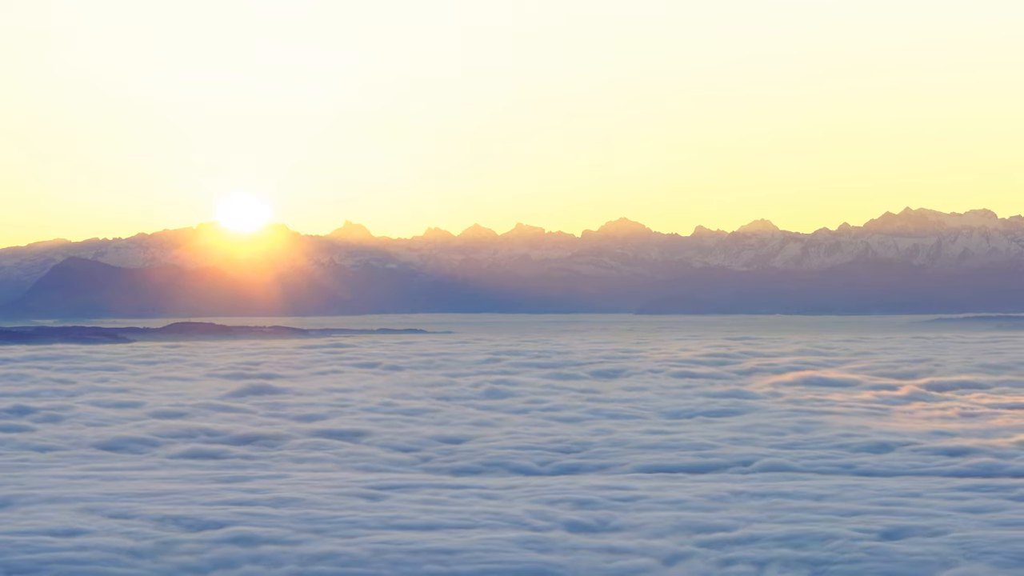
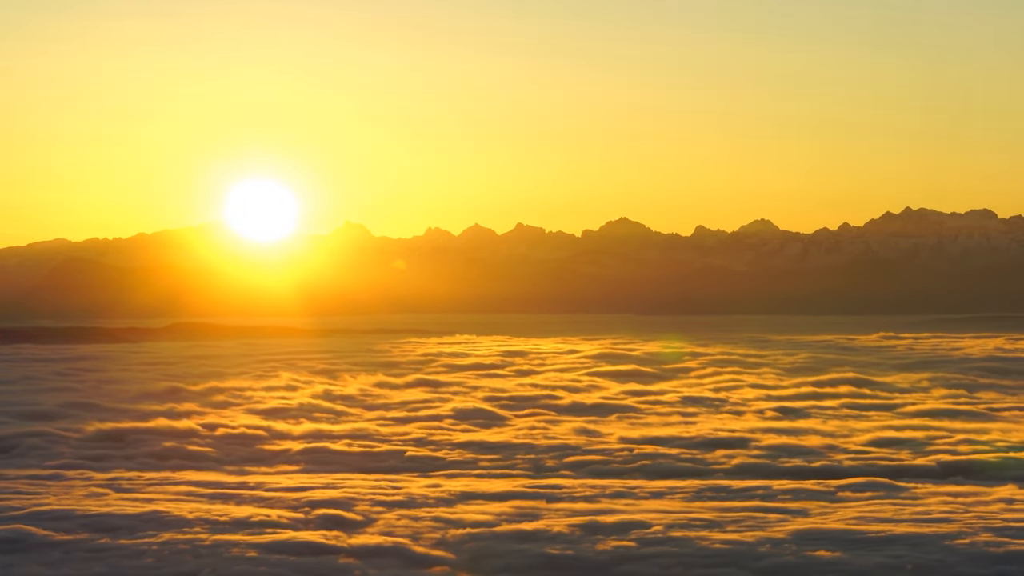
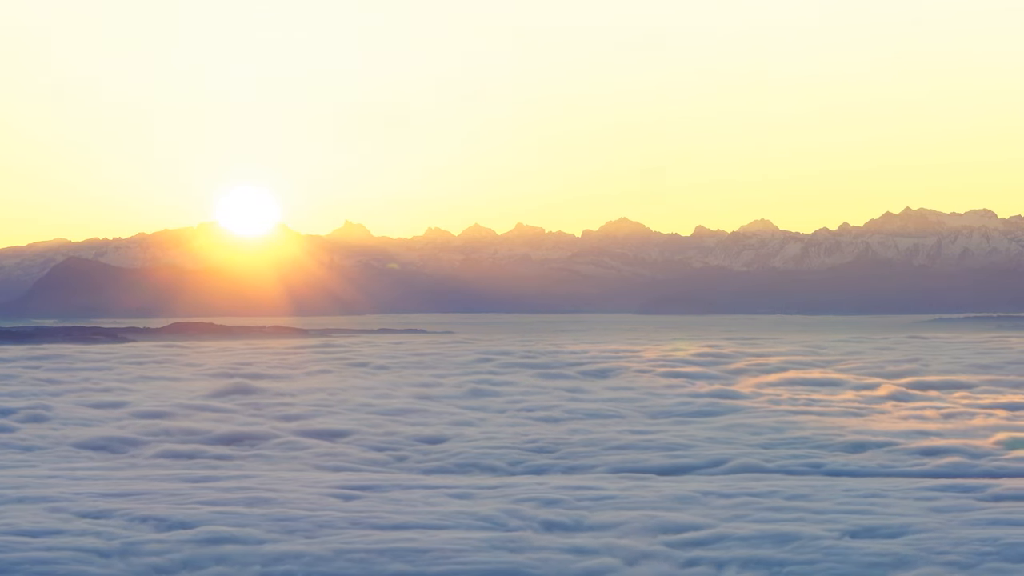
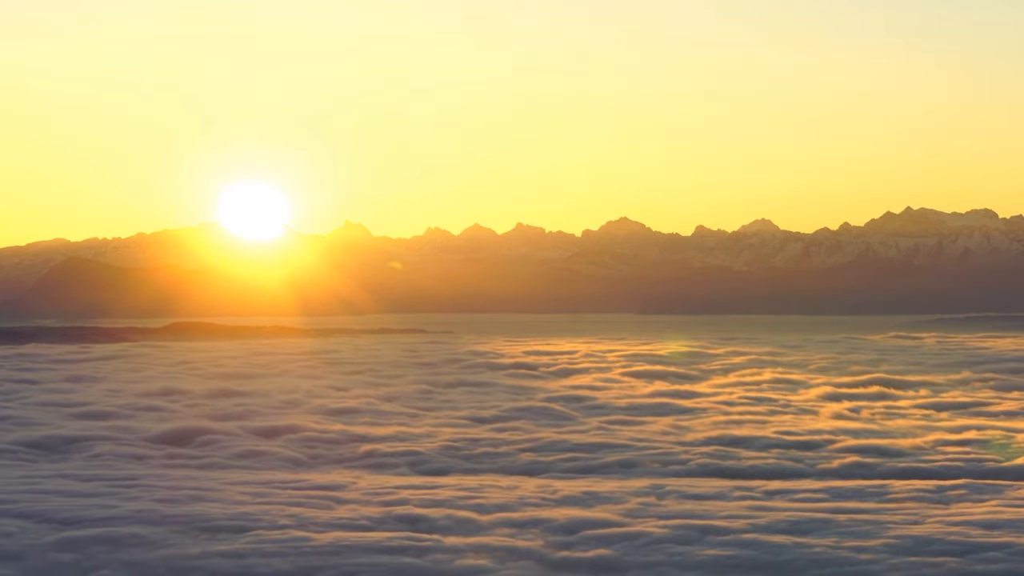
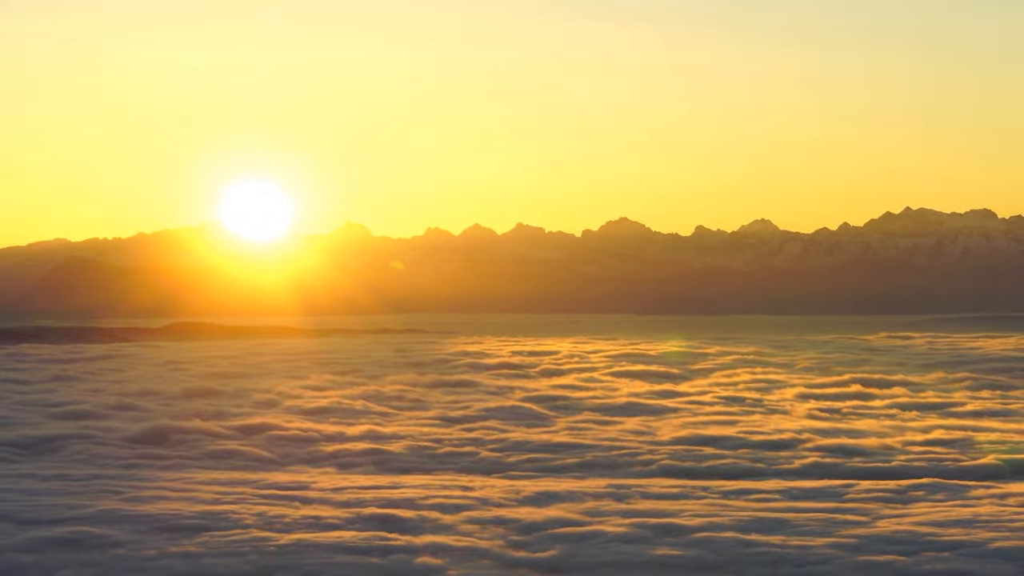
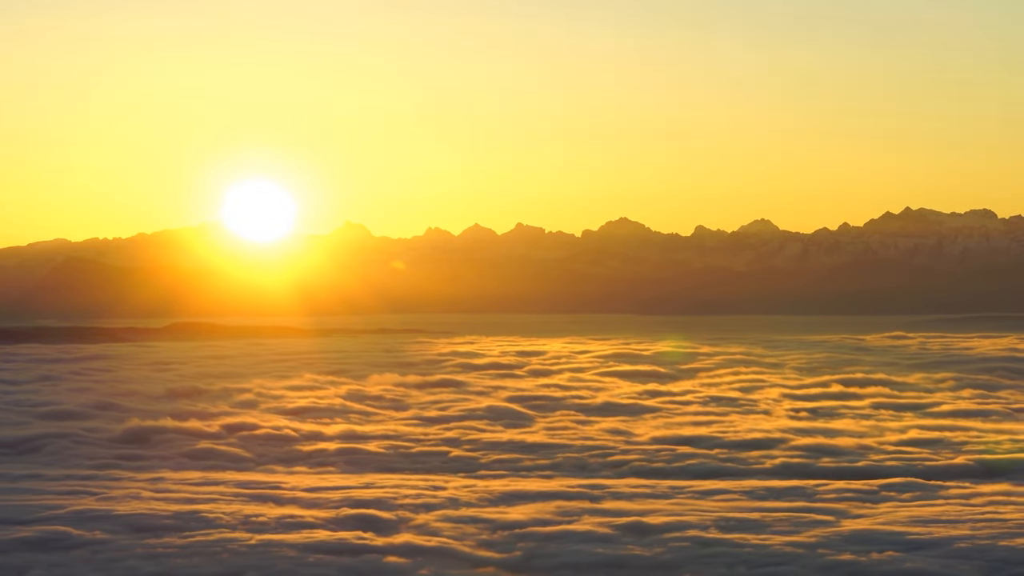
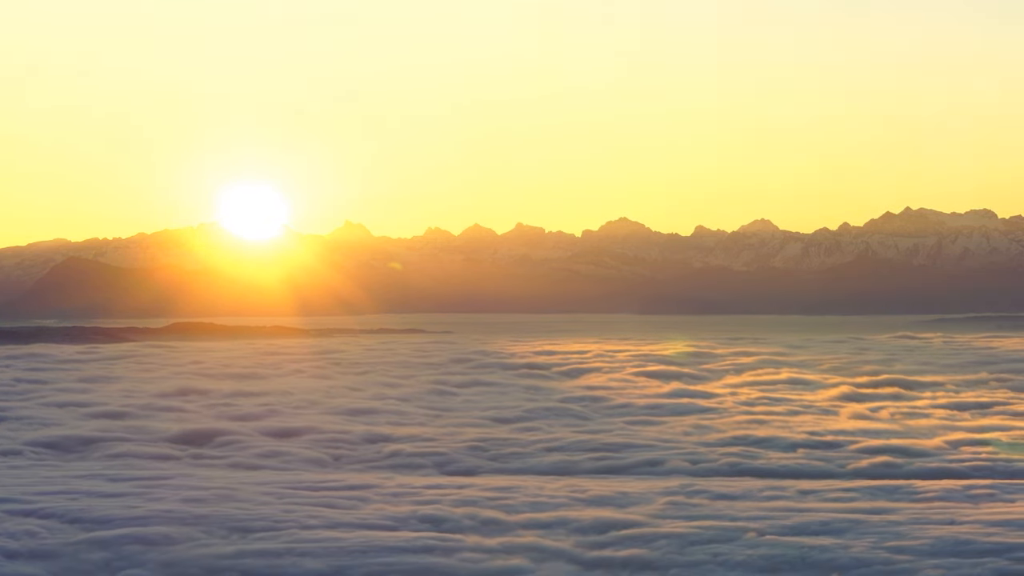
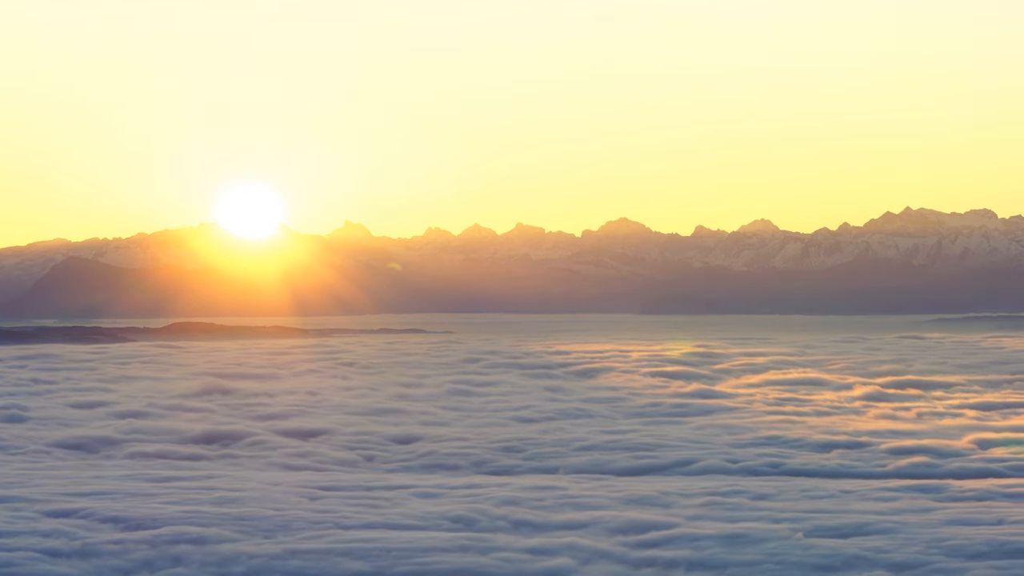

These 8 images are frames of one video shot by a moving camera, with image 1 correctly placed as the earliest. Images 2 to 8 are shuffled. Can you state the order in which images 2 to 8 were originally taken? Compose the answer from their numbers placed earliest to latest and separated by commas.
3, 8, 7, 4, 5, 6, 2
